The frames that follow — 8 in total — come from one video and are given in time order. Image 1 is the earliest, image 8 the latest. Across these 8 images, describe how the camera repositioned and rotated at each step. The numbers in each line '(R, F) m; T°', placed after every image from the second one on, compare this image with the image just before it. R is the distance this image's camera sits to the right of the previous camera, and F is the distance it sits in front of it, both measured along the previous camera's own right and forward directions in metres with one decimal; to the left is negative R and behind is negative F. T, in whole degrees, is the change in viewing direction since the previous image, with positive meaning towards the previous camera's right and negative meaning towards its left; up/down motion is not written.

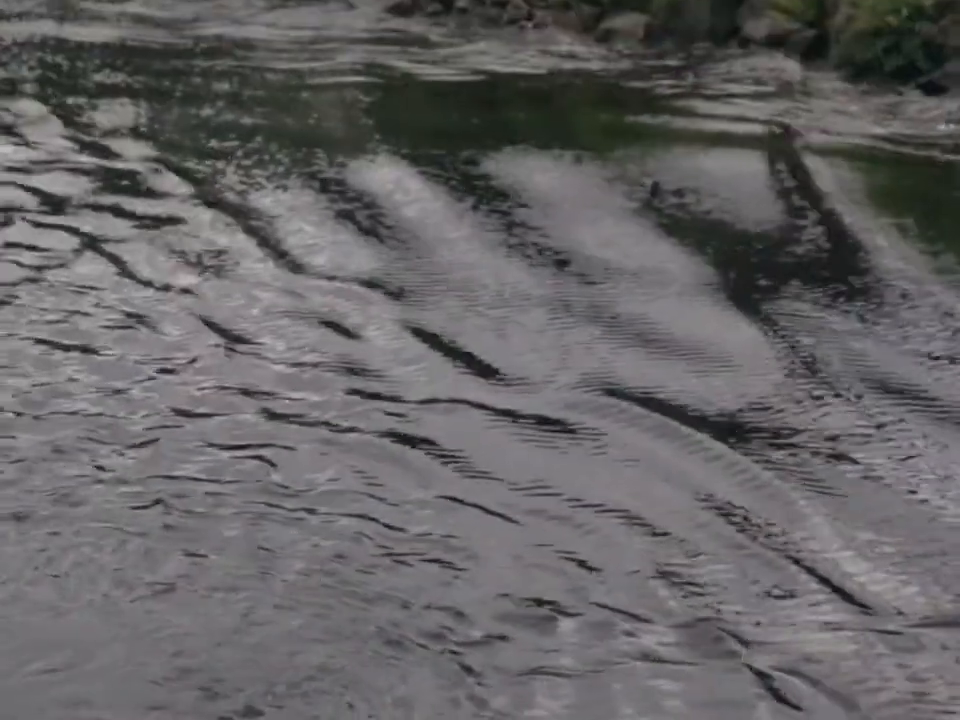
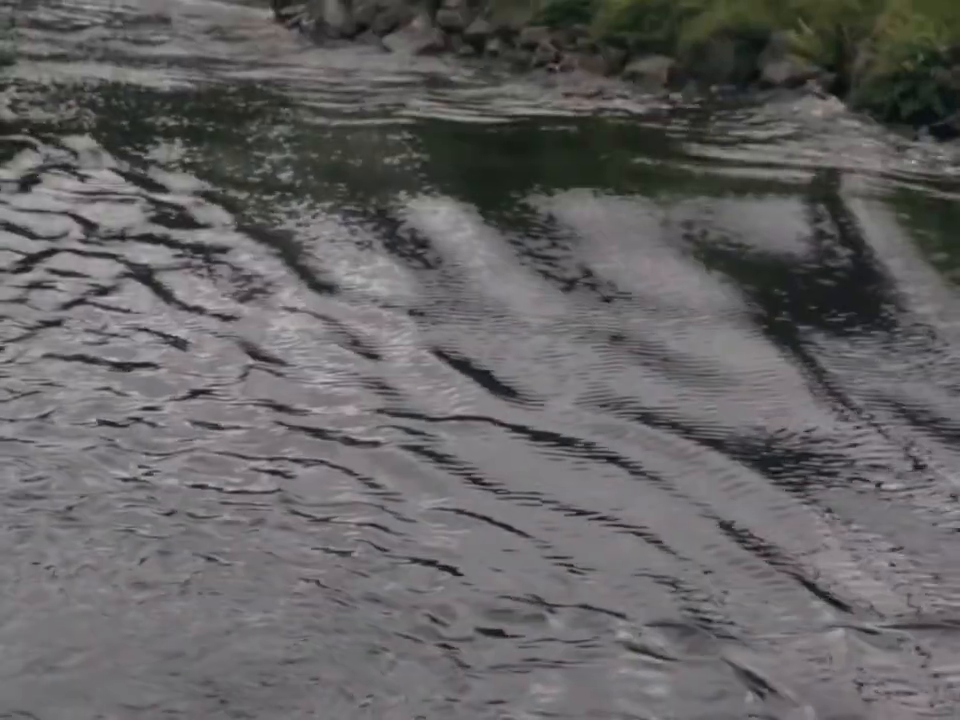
(-0.6, -0.6) m; +2°
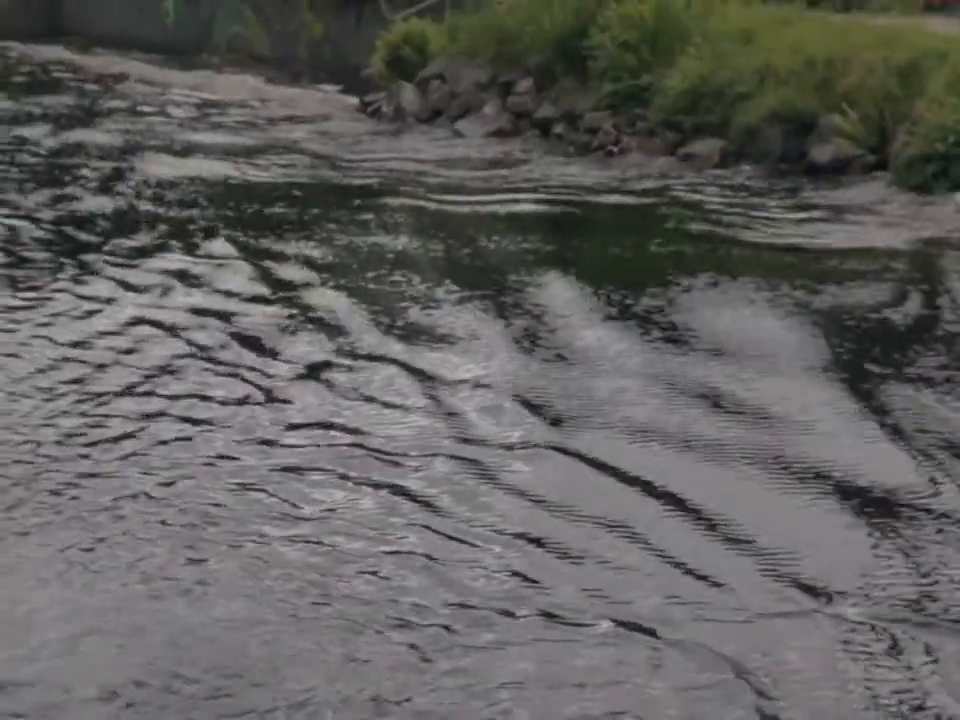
(+0.3, -0.7) m; -3°
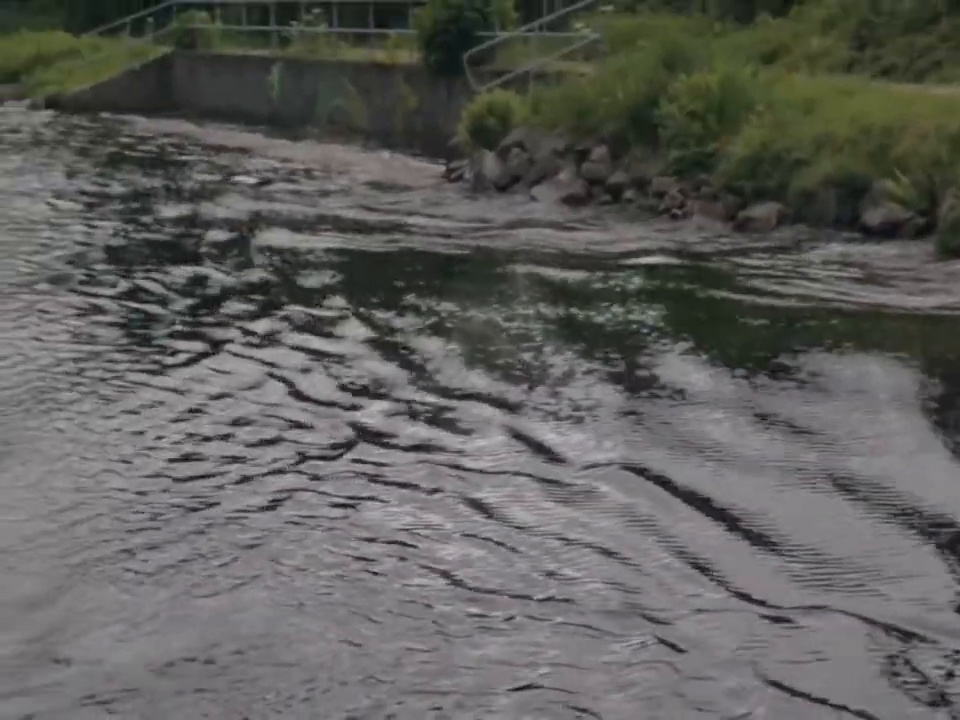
(+0.4, -0.6) m; -4°
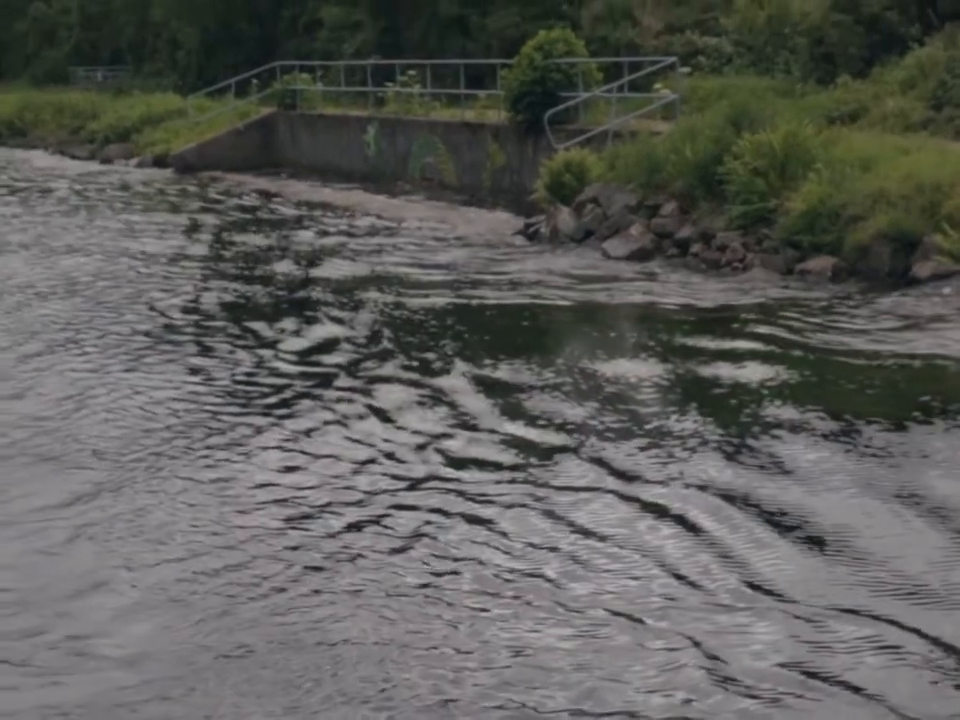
(+0.4, -0.7) m; -4°
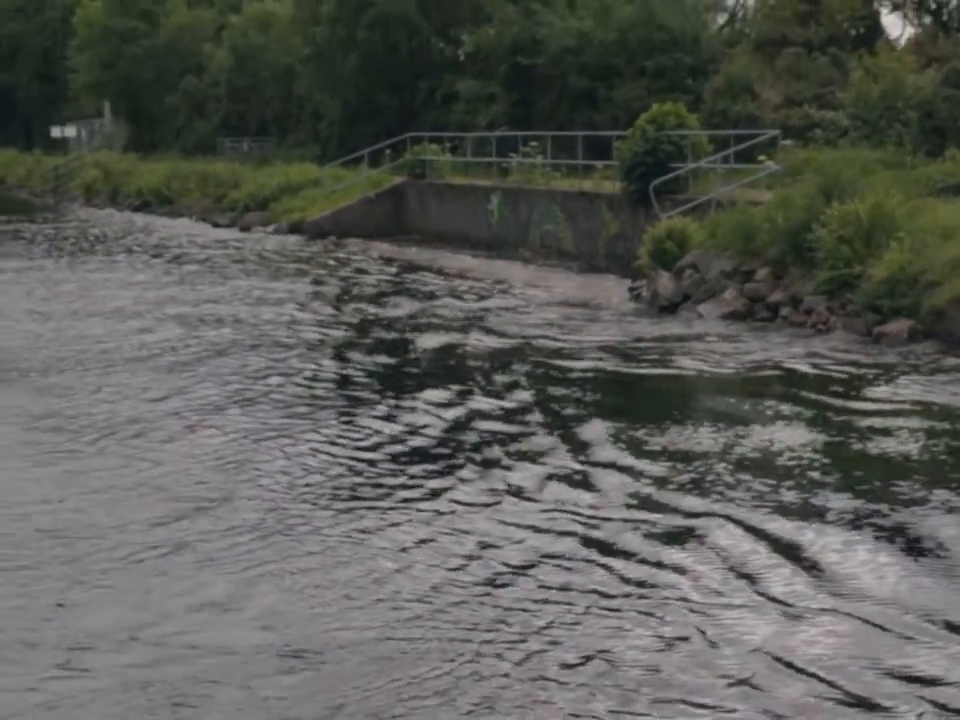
(+0.5, -0.9) m; -5°
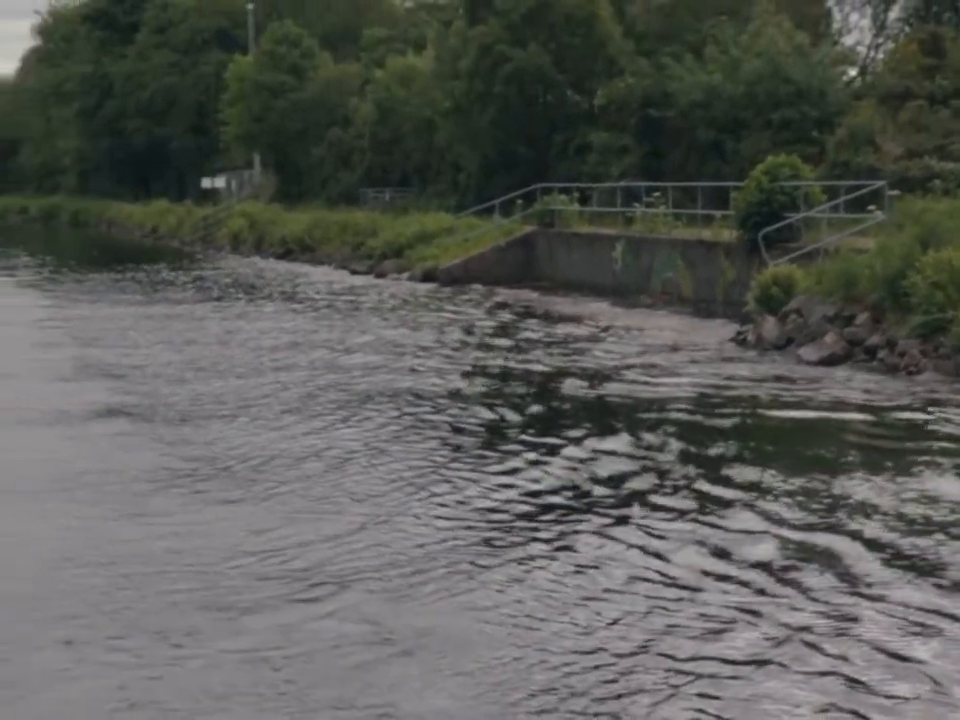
(+0.4, -1.0) m; -5°
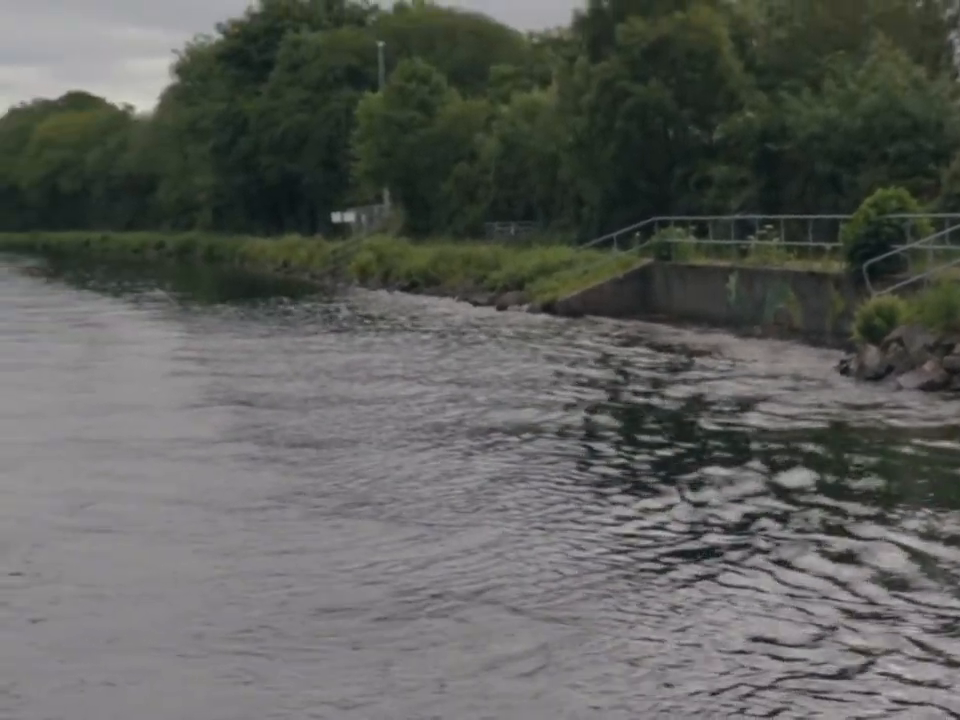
(+0.3, -0.8) m; -4°
